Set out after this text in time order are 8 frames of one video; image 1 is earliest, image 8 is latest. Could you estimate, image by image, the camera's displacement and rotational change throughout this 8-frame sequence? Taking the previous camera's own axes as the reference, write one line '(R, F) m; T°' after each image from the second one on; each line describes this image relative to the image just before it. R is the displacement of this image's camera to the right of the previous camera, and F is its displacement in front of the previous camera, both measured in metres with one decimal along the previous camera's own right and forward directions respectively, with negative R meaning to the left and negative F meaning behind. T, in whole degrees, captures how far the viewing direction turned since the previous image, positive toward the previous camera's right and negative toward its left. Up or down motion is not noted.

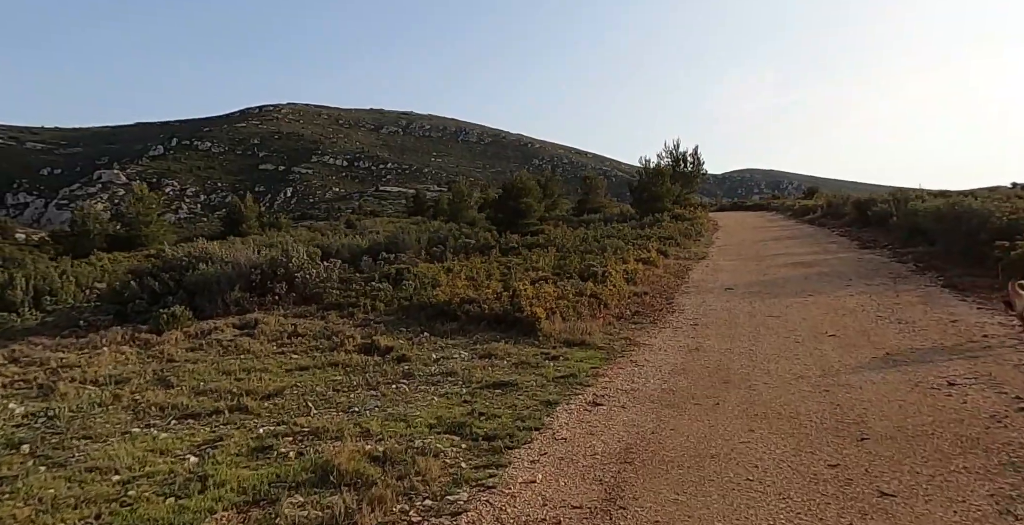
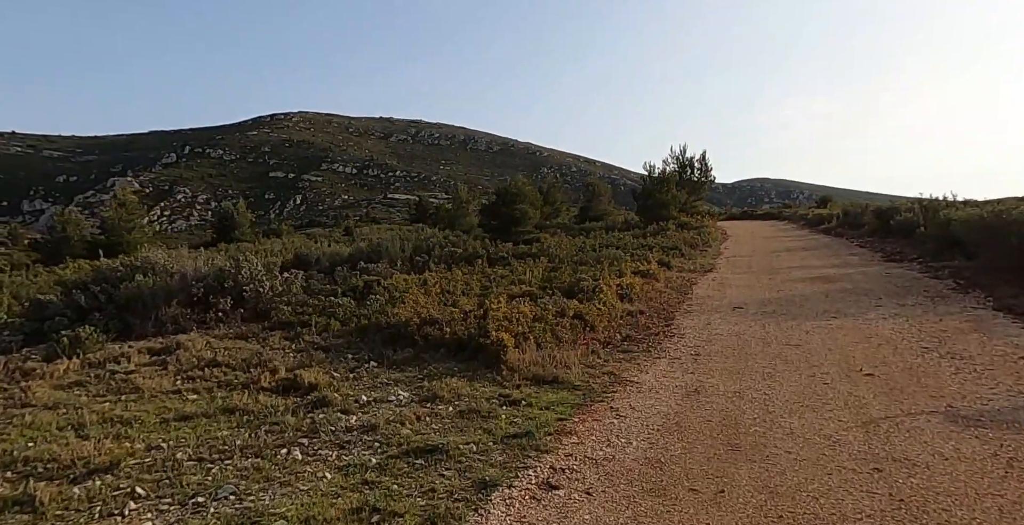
(+0.6, +1.6) m; -1°
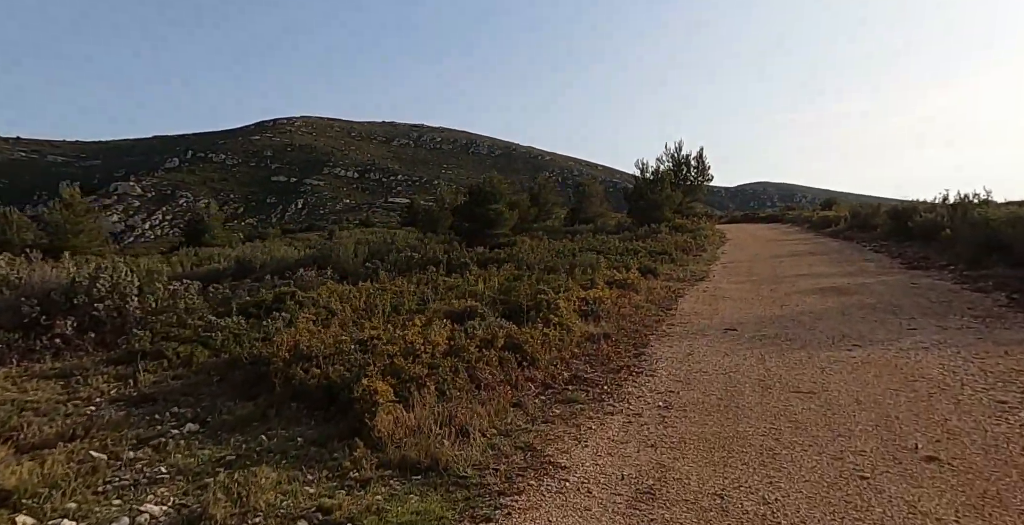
(+1.2, +2.6) m; 0°
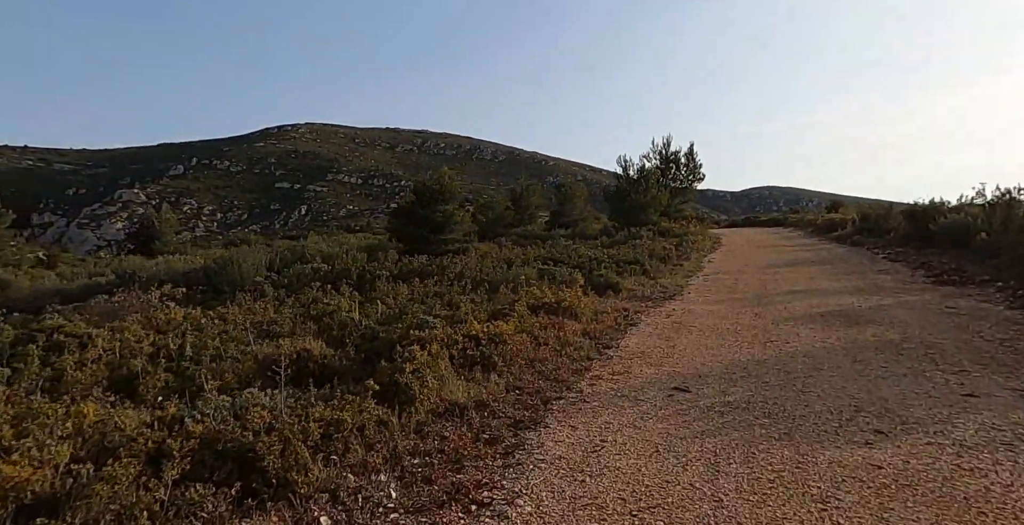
(+1.9, +3.5) m; 0°
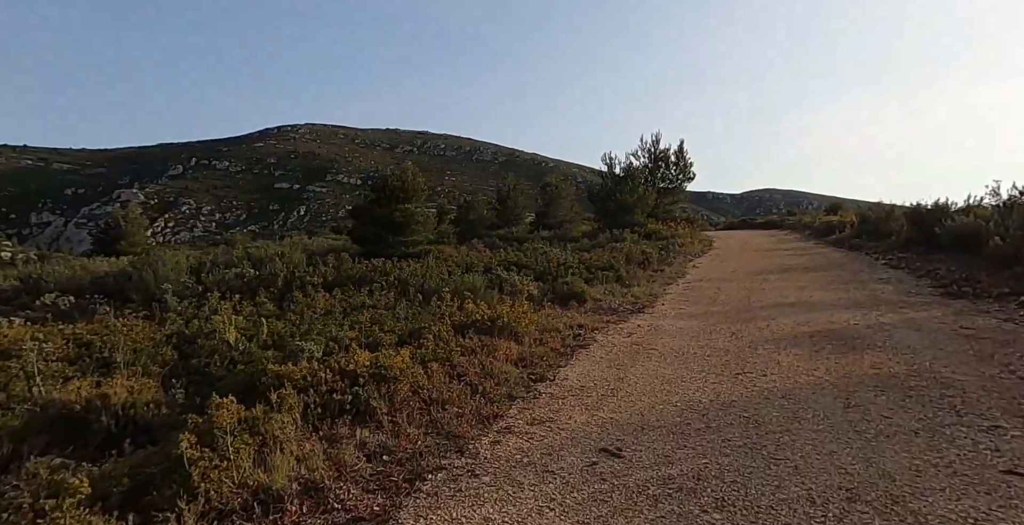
(+1.1, +1.7) m; 0°
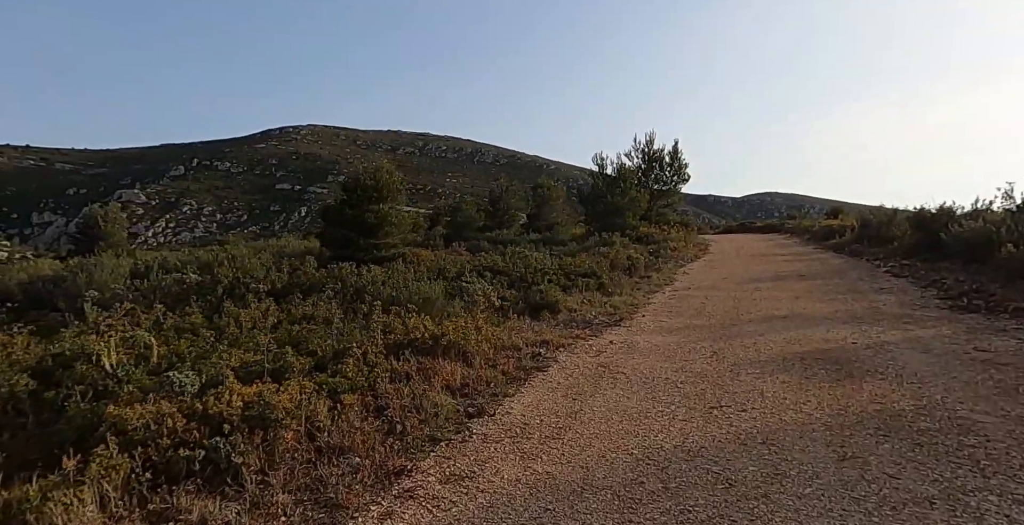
(+0.7, +1.1) m; 0°
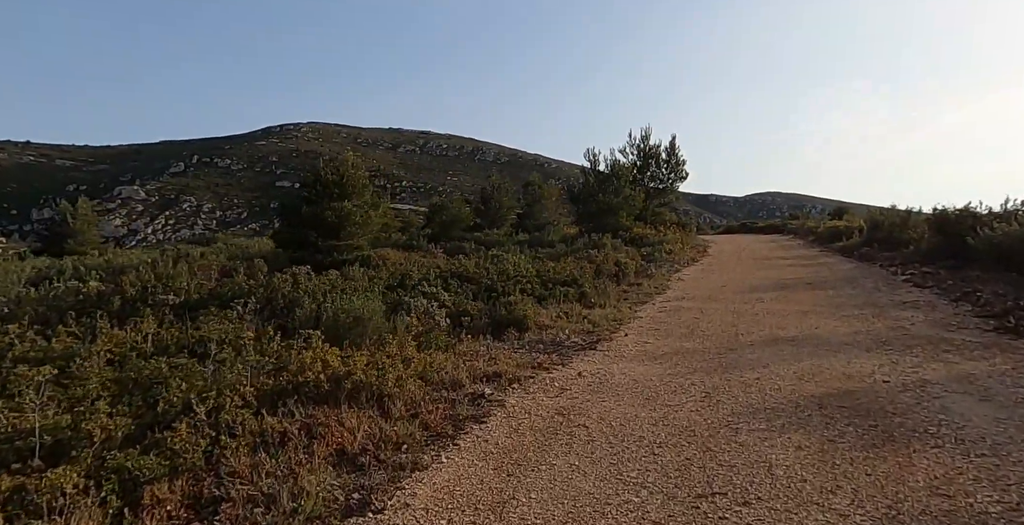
(+0.7, +1.8) m; 0°
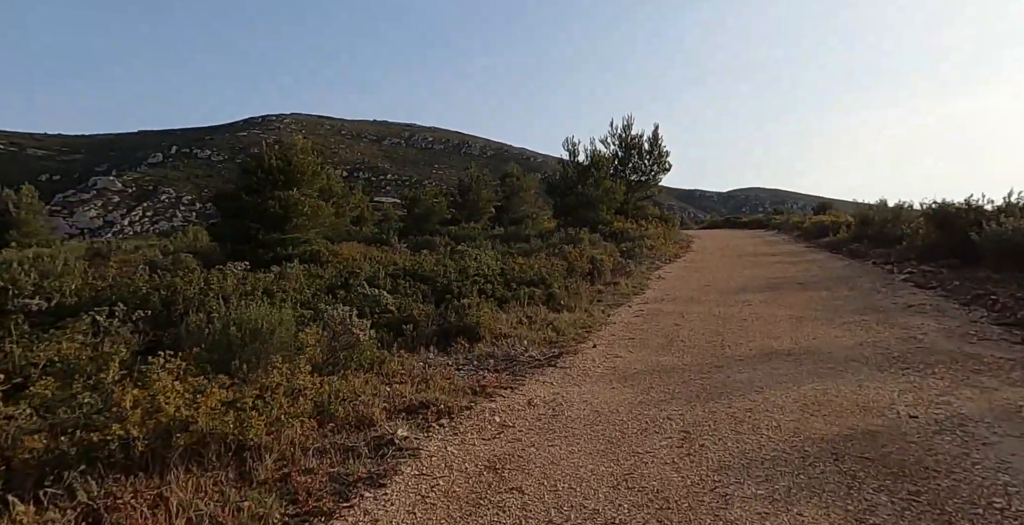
(+0.5, +1.5) m; +2°
